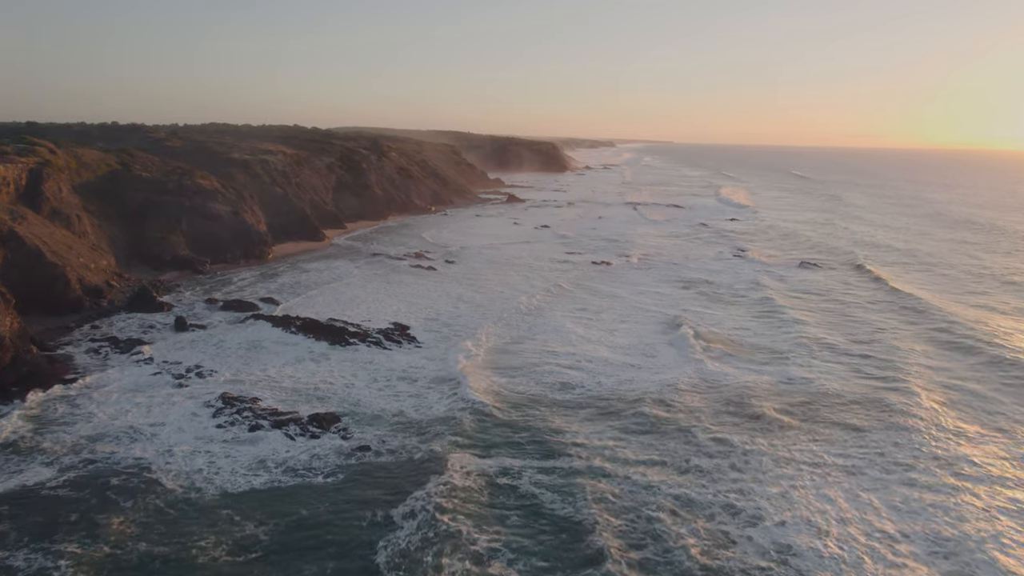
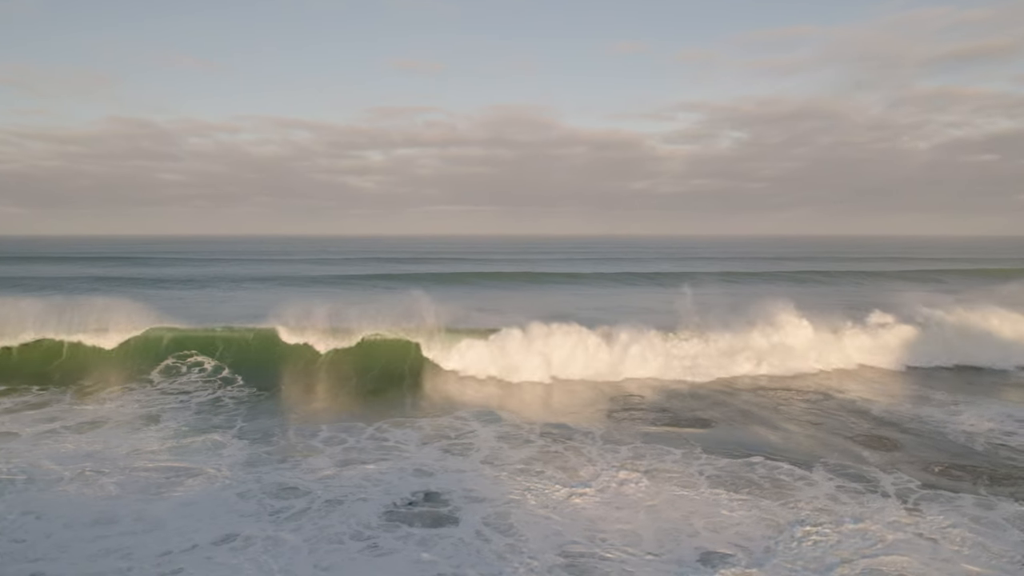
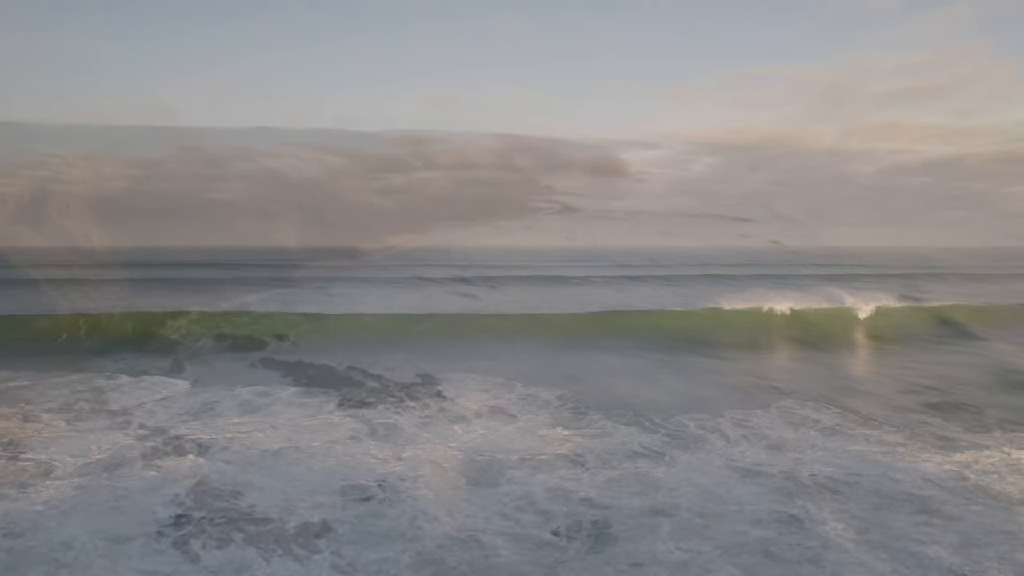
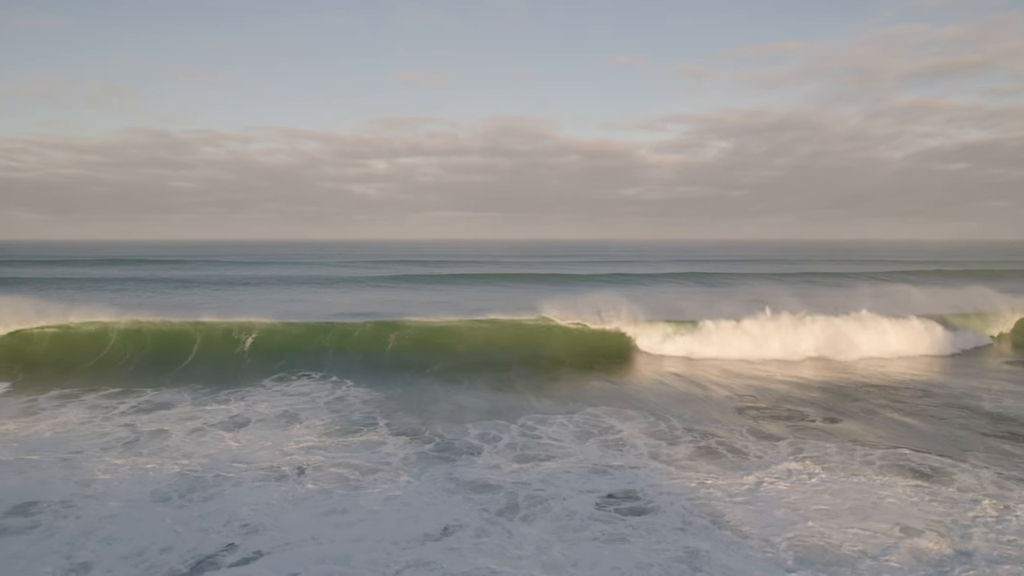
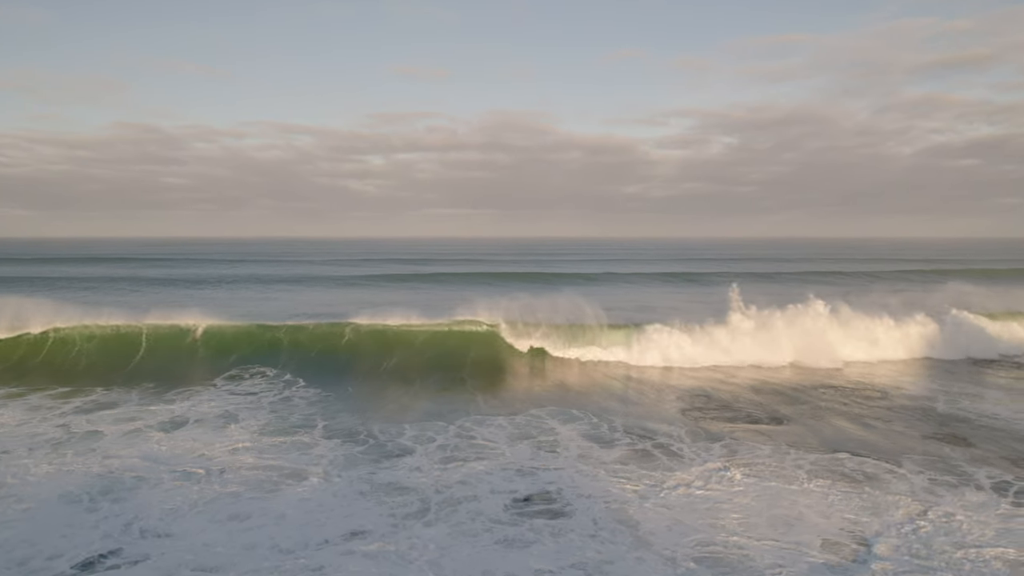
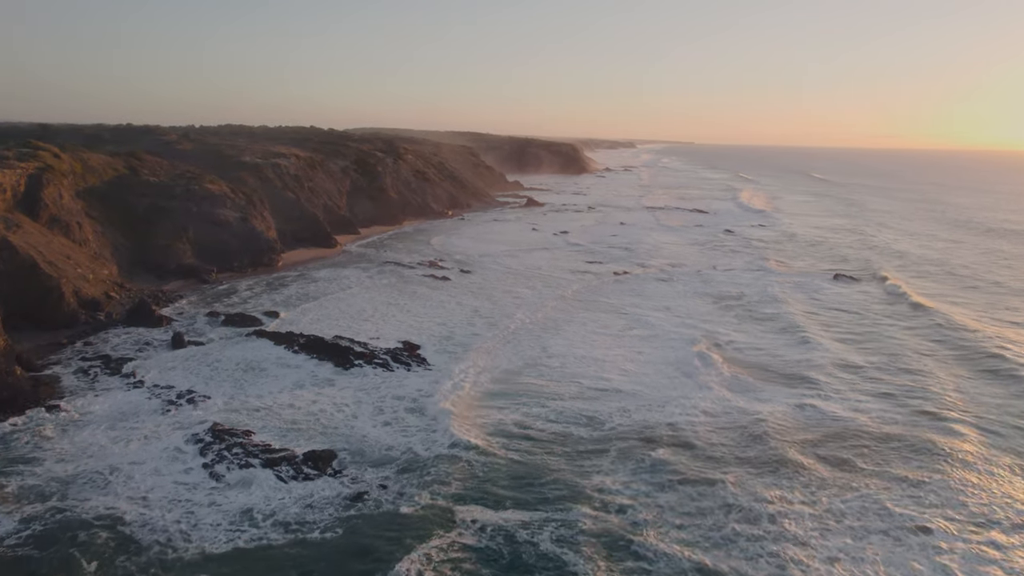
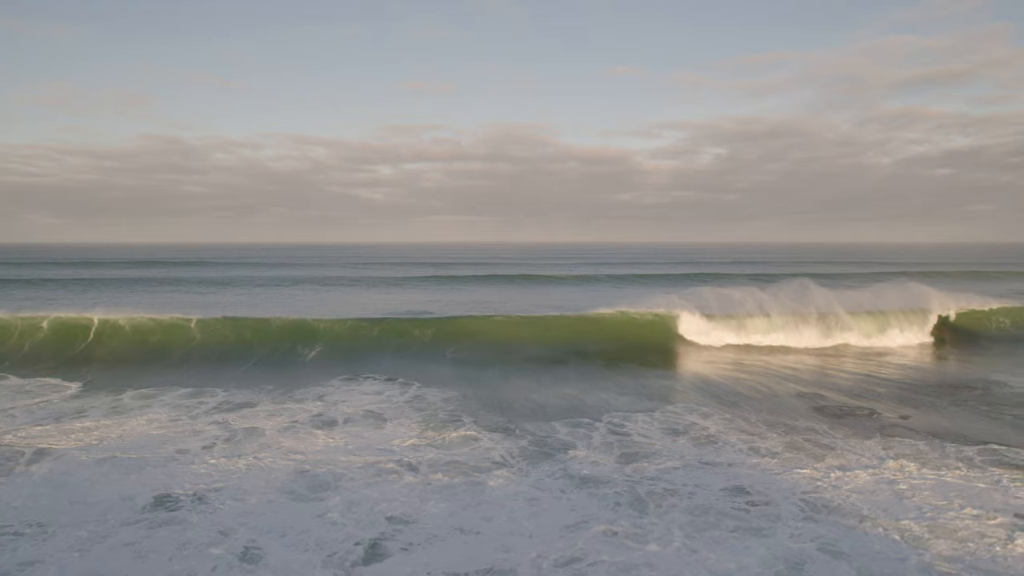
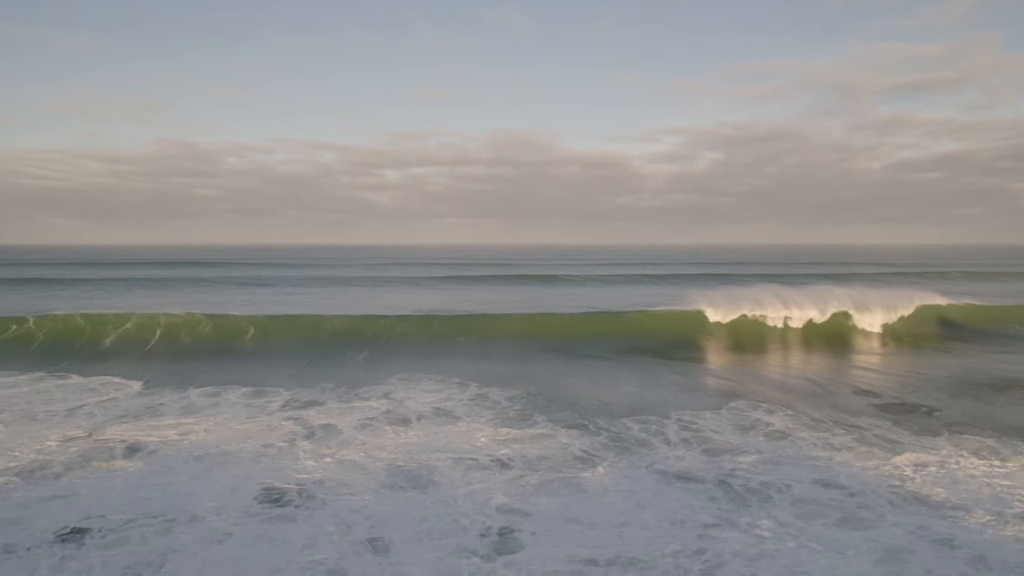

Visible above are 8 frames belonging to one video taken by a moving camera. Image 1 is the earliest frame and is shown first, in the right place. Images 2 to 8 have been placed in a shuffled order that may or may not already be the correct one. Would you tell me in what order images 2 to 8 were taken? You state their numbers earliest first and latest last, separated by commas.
6, 3, 8, 7, 4, 5, 2
